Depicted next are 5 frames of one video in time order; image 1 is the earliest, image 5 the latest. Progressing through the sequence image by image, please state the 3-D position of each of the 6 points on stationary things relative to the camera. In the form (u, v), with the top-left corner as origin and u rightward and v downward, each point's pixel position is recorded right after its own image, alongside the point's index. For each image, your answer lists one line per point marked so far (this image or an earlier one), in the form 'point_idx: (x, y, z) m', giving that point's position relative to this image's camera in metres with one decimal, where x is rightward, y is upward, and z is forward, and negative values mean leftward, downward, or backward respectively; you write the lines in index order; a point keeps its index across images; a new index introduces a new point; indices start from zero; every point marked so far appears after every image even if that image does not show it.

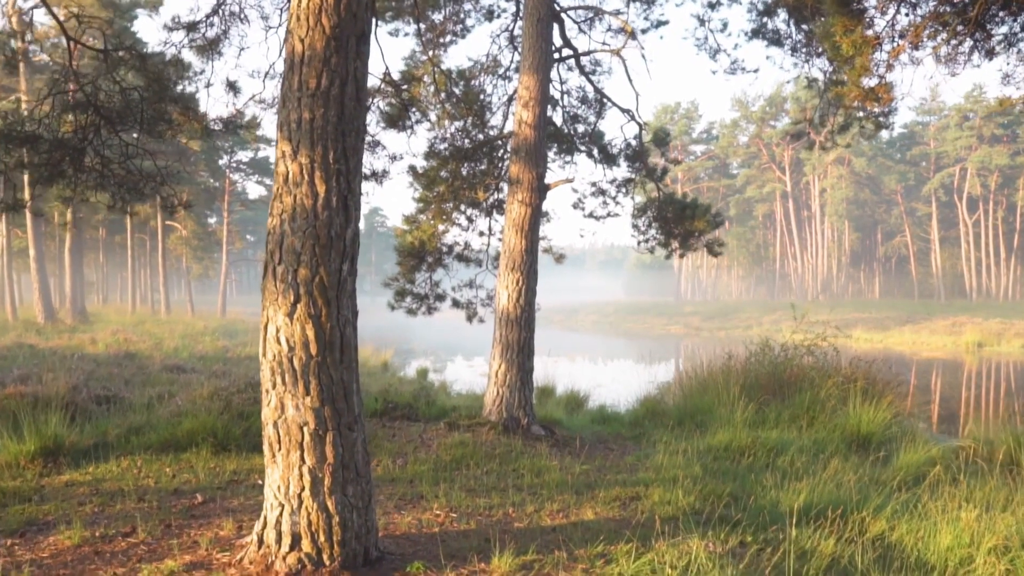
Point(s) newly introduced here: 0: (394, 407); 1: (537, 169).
0: (-1.4, -1.4, +8.3) m
1: (+0.3, +1.3, +7.4) m
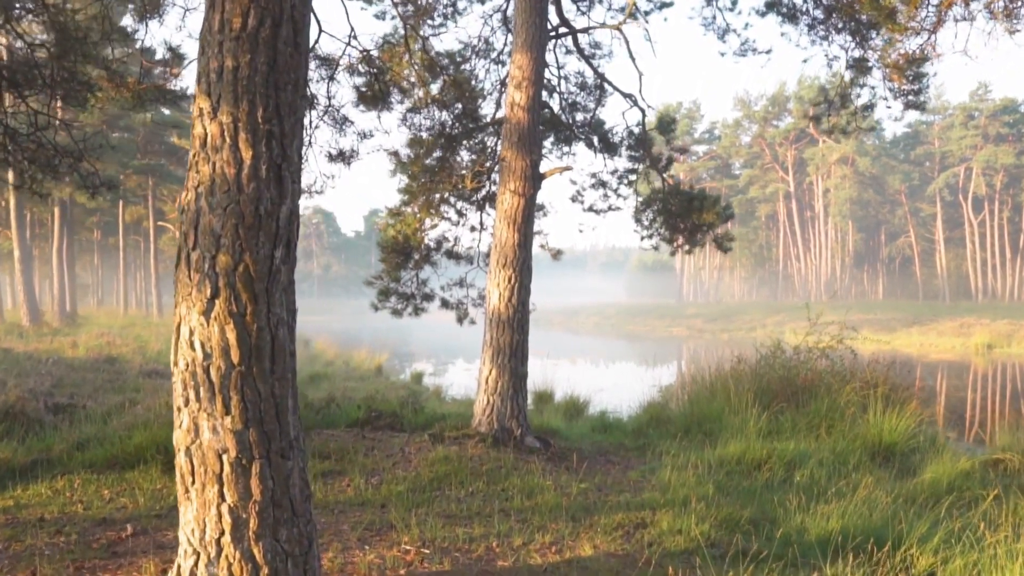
0: (-1.5, -1.4, +7.7) m
1: (+0.2, +1.3, +6.8) m
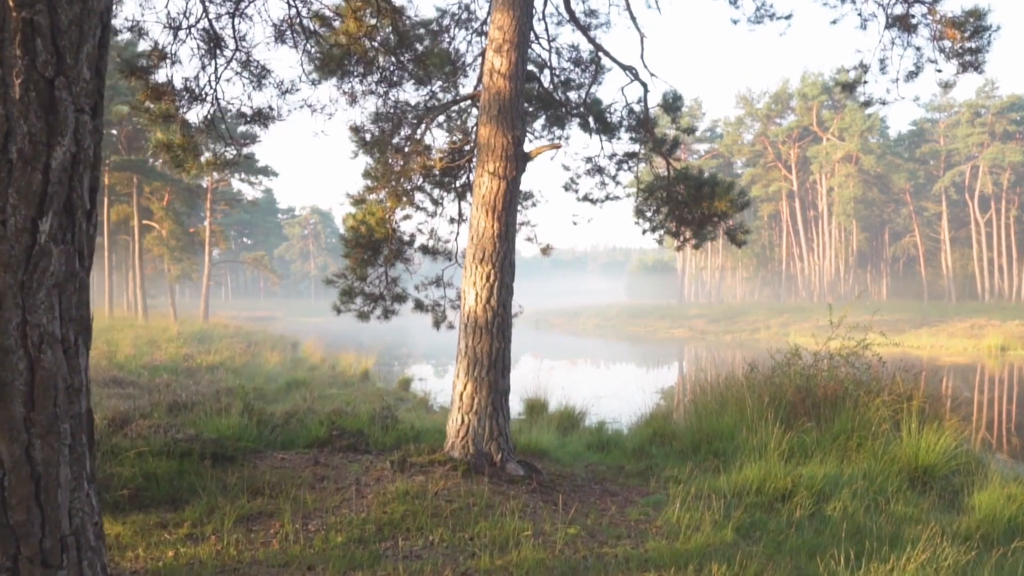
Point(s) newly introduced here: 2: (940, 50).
0: (-1.6, -1.4, +6.7) m
1: (0.0, +1.3, +5.8) m
2: (+3.1, +1.7, +5.2) m
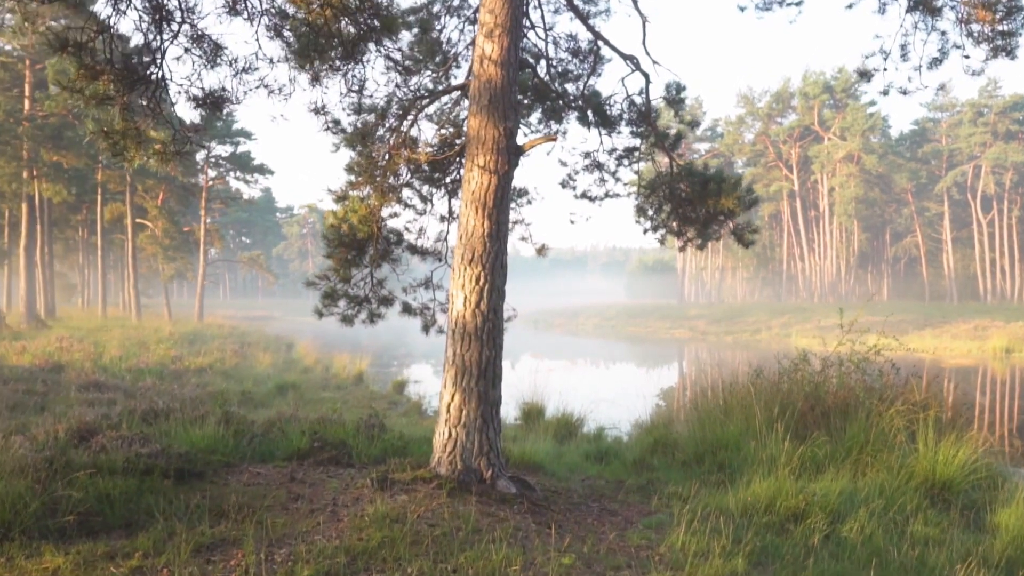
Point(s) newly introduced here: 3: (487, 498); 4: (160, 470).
0: (-1.7, -1.4, +6.3) m
1: (-0.1, +1.3, +5.3) m
2: (+3.1, +1.7, +4.8) m
3: (-0.2, -1.5, +4.9) m
4: (-2.4, -1.2, +4.8) m
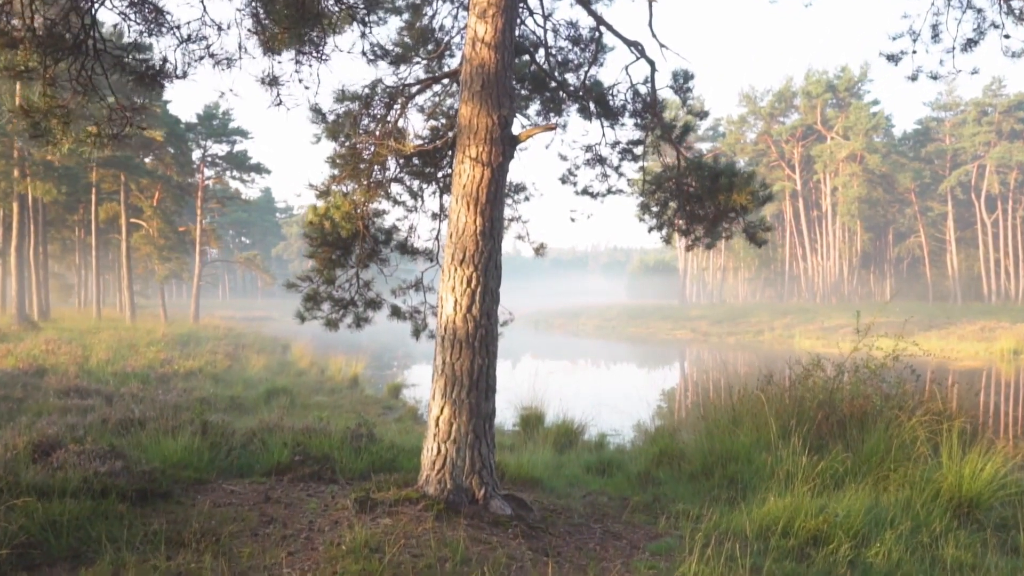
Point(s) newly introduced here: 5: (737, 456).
0: (-1.7, -1.4, +5.9) m
1: (-0.1, +1.2, +4.9) m
2: (+3.0, +1.7, +4.3) m
3: (-0.2, -1.5, +4.5) m
4: (-2.4, -1.2, +4.3) m
5: (+2.1, -1.6, +6.6) m
